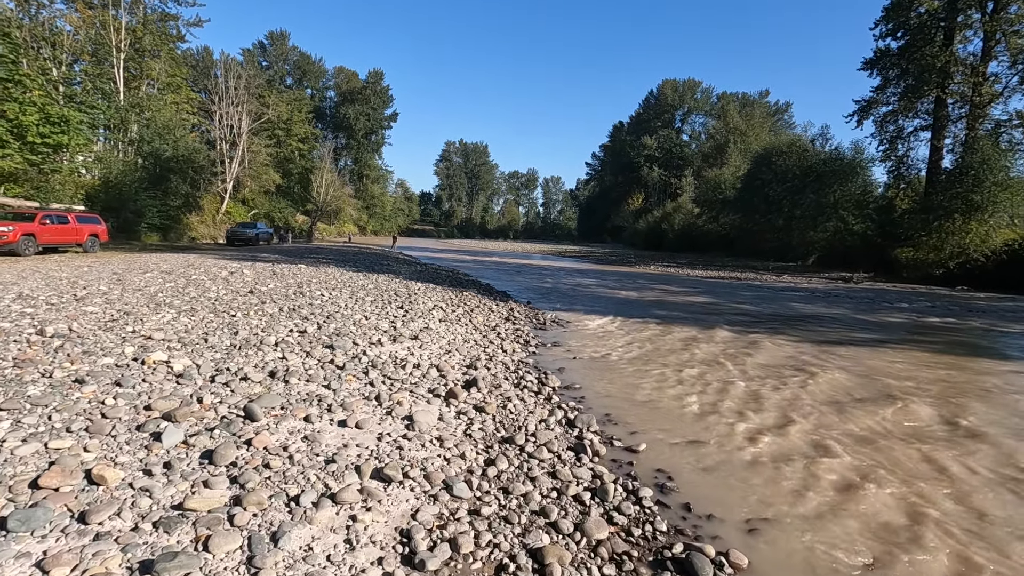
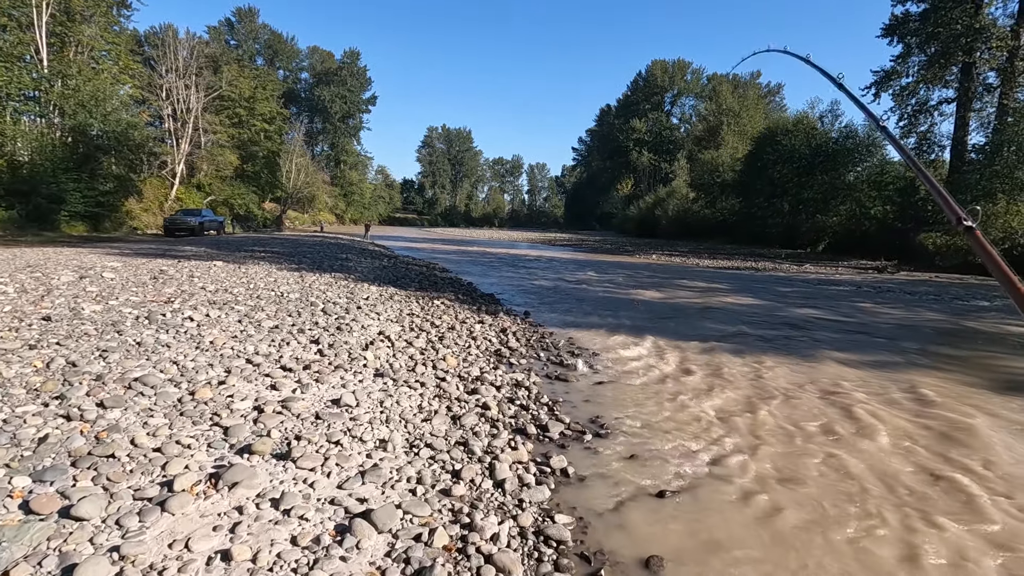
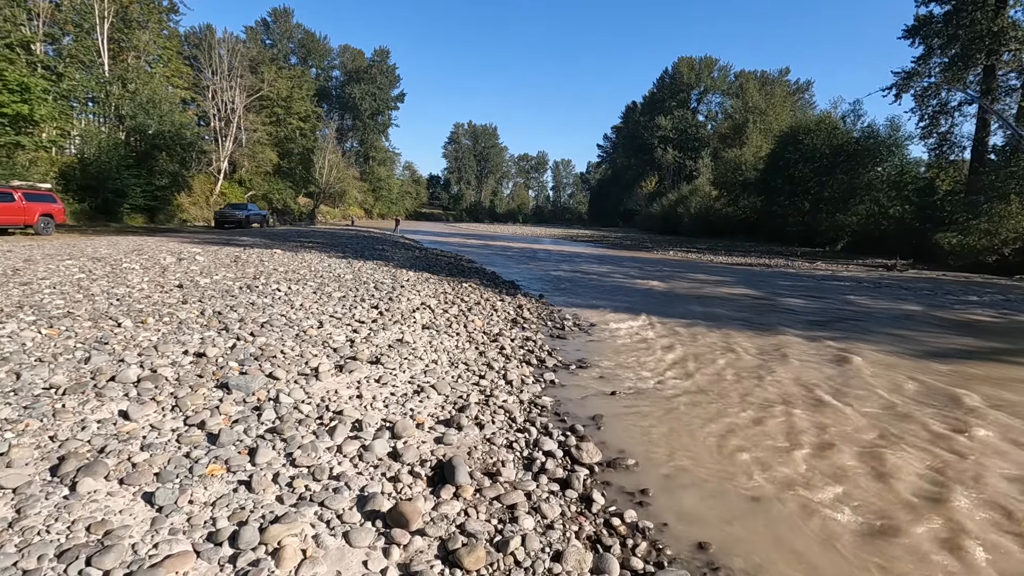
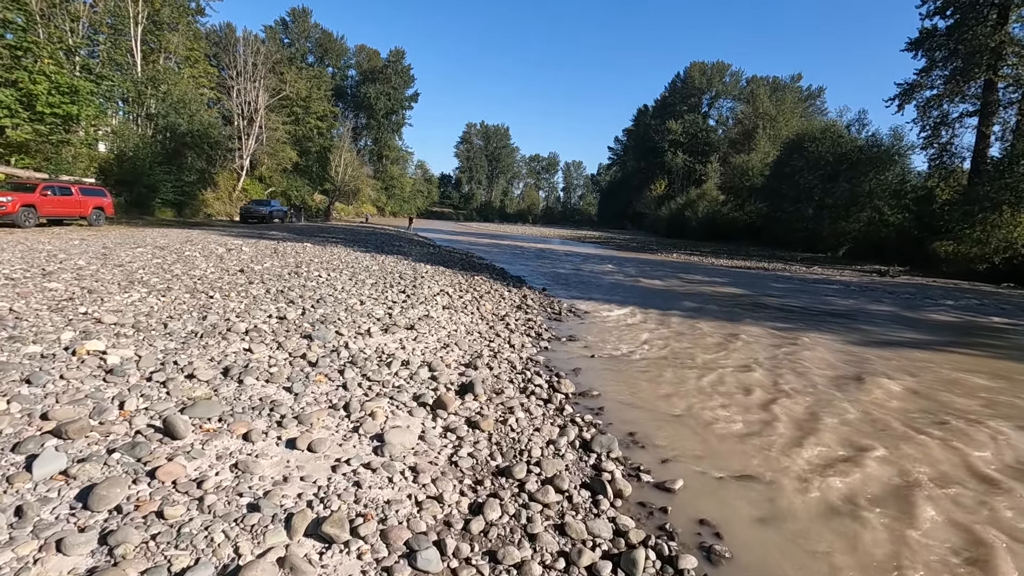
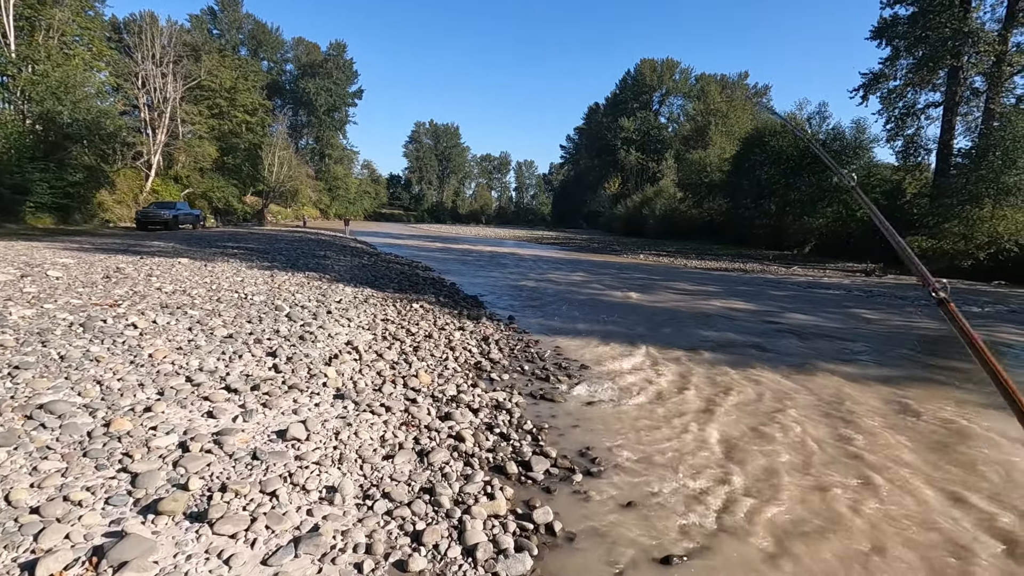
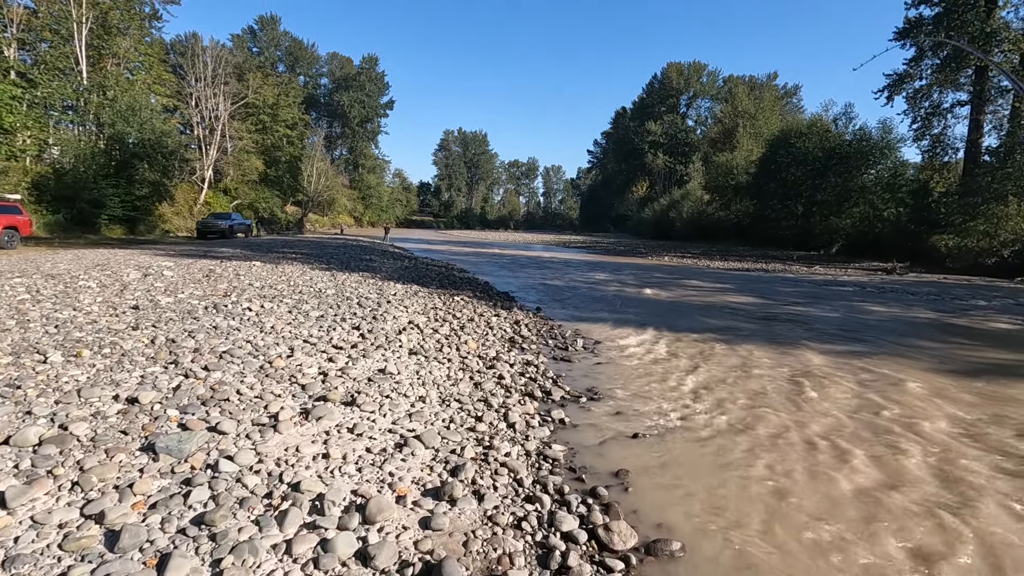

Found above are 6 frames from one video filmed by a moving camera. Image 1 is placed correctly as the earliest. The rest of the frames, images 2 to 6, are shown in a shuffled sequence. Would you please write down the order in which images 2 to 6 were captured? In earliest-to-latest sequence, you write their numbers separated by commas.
4, 3, 6, 2, 5
